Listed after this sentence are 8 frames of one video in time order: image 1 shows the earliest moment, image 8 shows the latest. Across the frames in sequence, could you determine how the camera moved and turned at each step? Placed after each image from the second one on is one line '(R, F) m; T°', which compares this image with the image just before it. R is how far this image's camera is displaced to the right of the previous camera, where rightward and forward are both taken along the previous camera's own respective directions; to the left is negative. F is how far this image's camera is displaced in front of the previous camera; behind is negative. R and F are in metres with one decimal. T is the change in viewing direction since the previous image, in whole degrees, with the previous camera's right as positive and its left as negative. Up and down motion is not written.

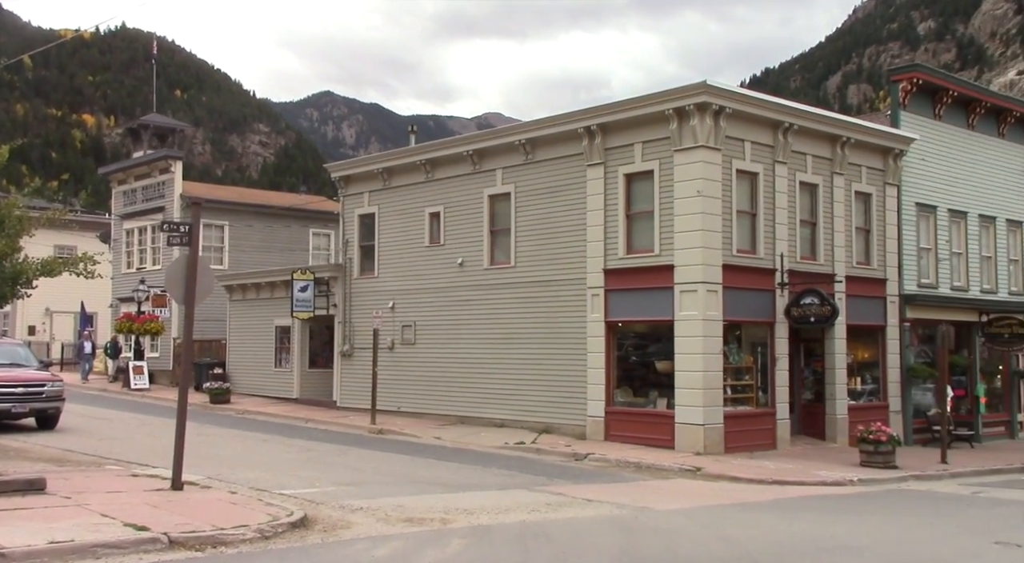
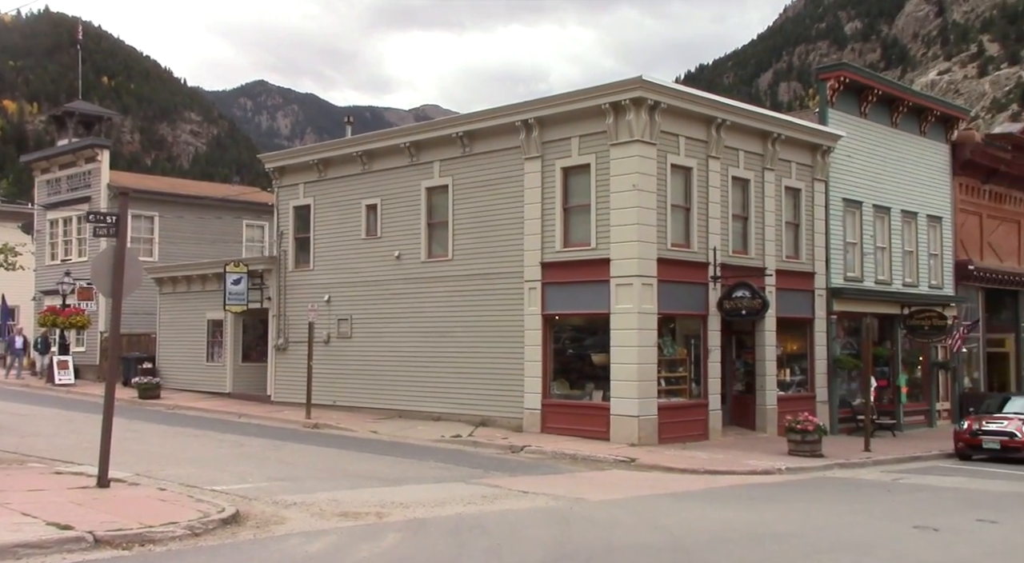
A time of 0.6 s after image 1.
(-0.5, 0.0) m; +4°
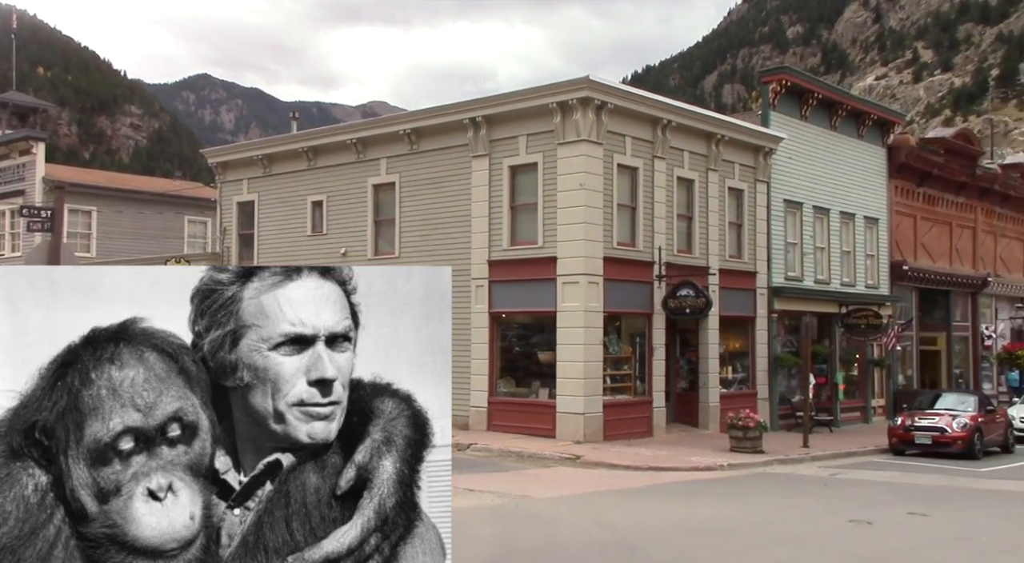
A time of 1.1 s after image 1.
(-0.5, 0.0) m; +4°
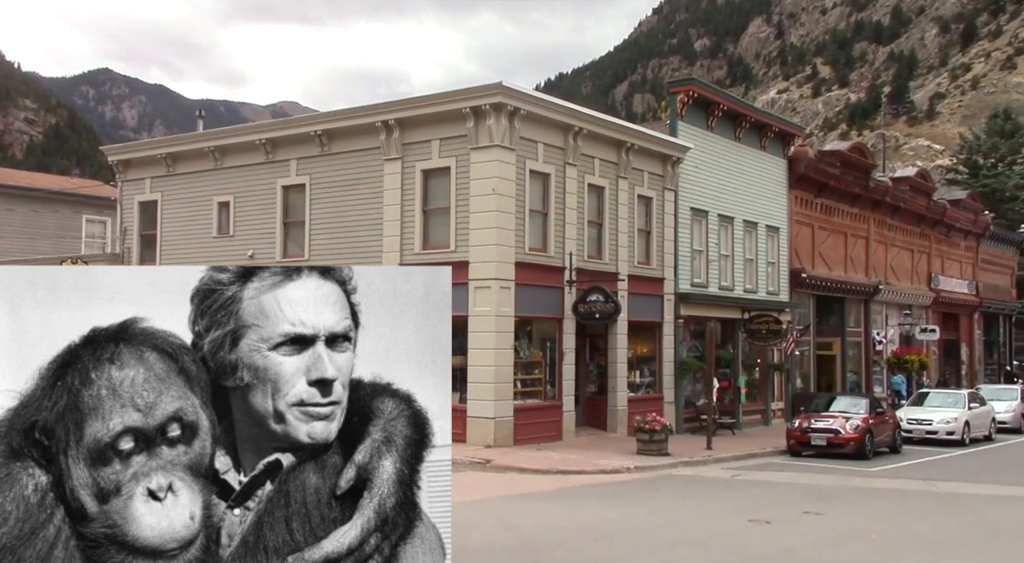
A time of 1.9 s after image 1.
(-0.9, 0.0) m; +7°
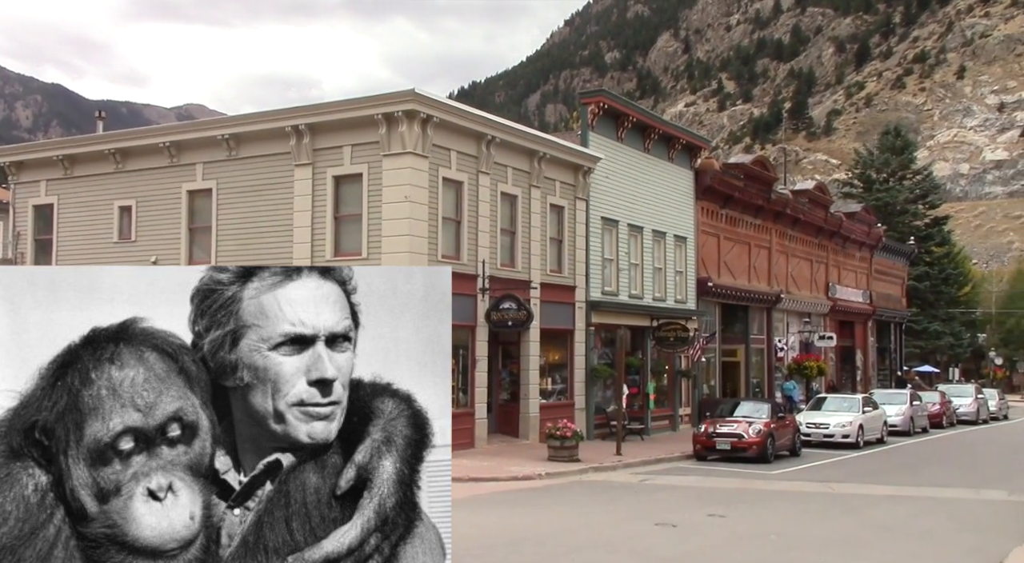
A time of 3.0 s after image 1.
(-0.8, 0.0) m; +6°
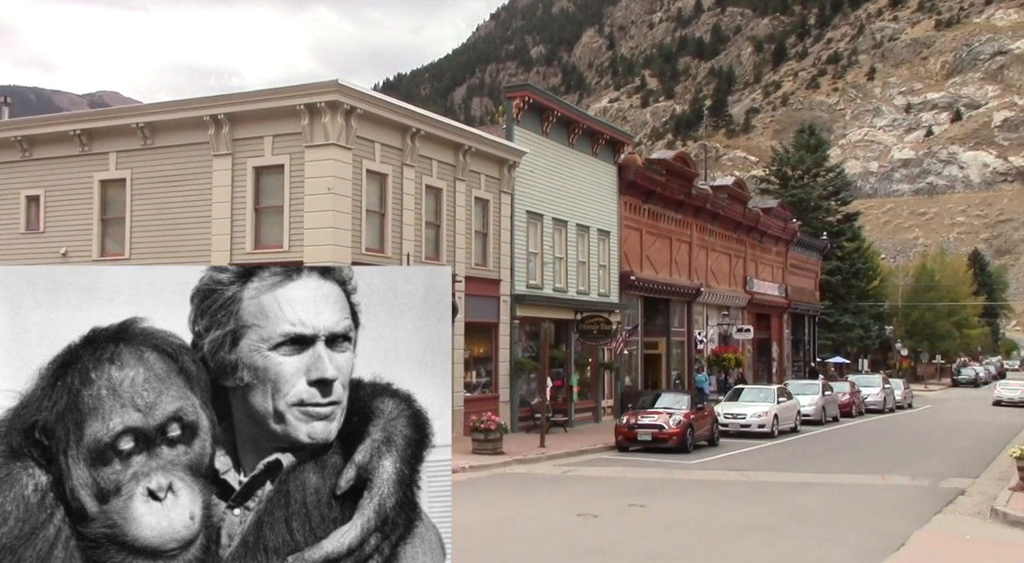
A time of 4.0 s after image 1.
(-0.7, 0.0) m; +5°
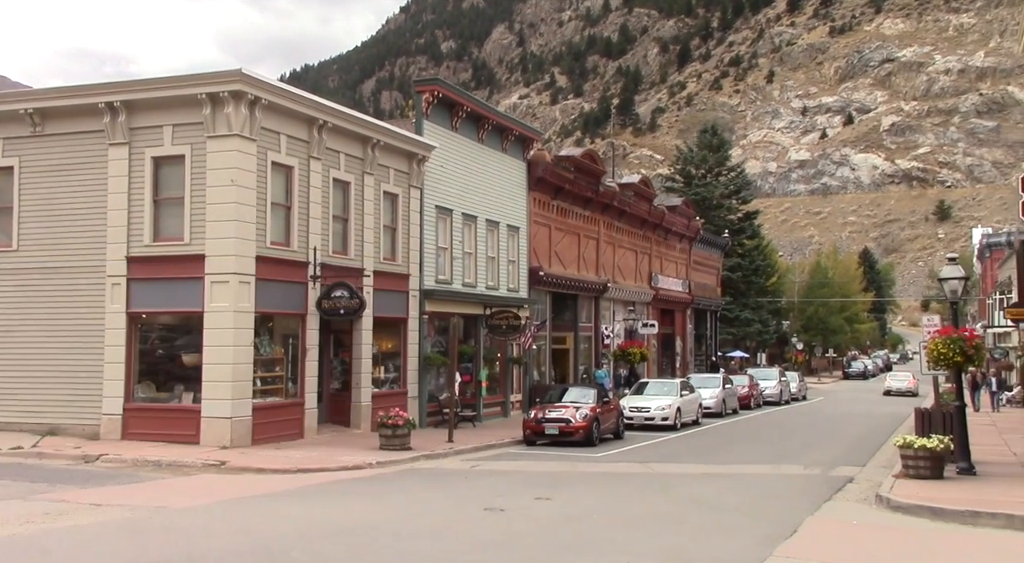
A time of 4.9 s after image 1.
(-0.8, 0.0) m; +6°
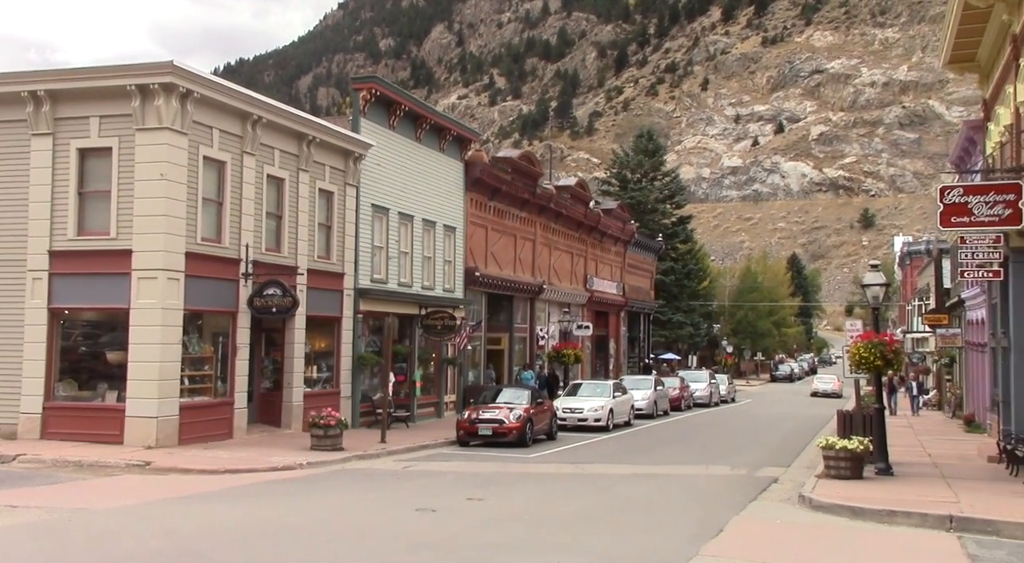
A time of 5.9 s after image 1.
(-0.5, +0.1) m; +4°
